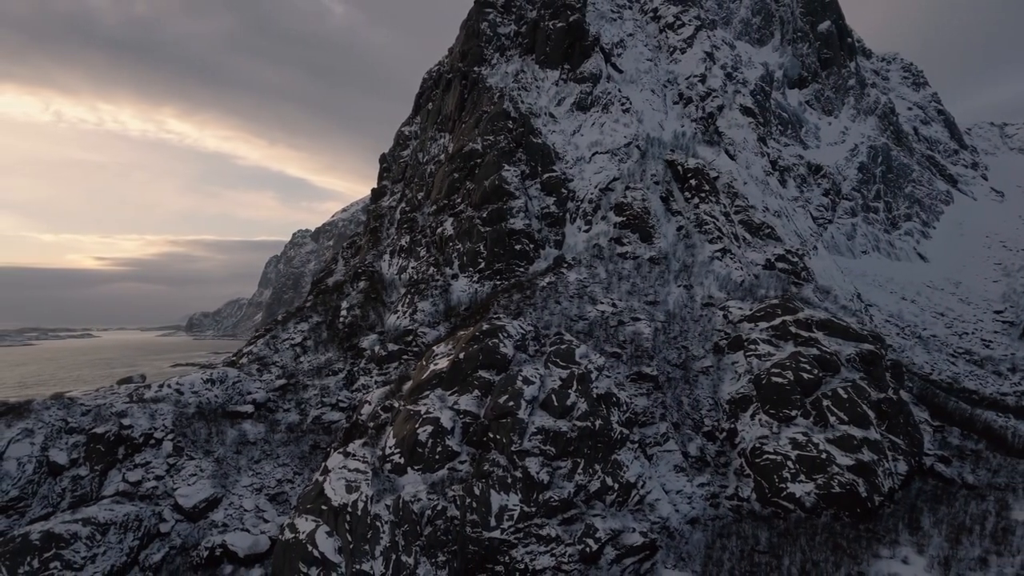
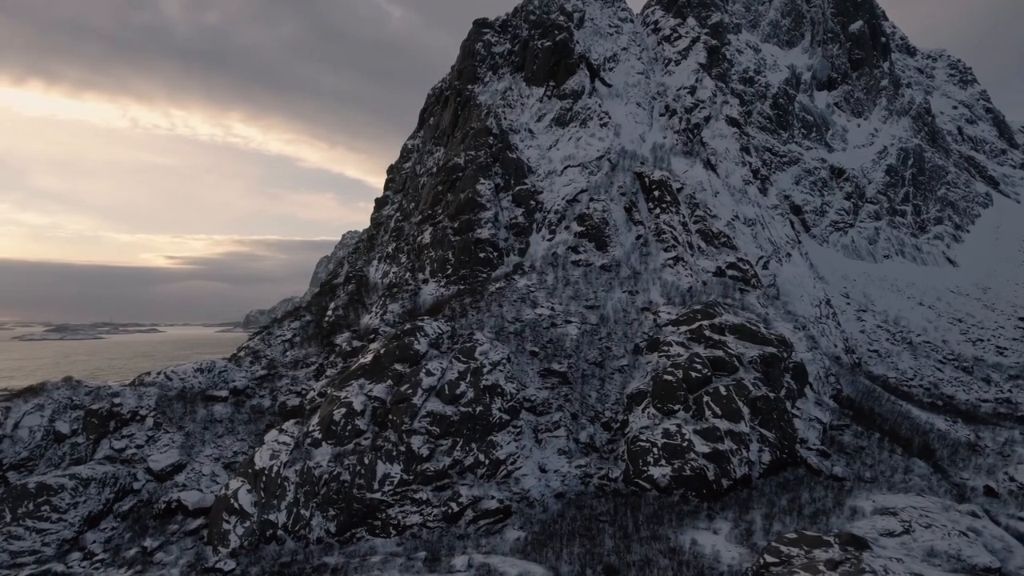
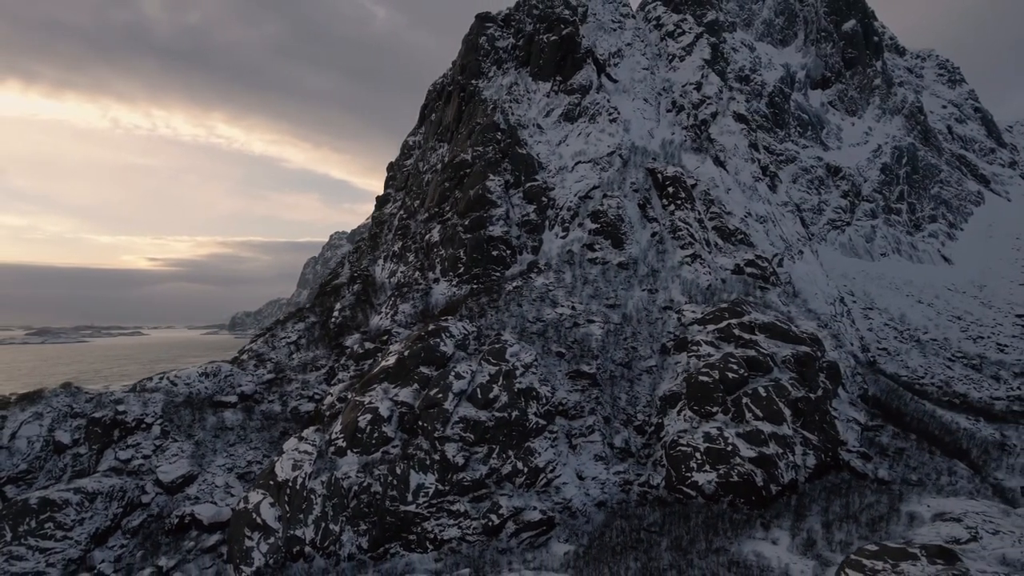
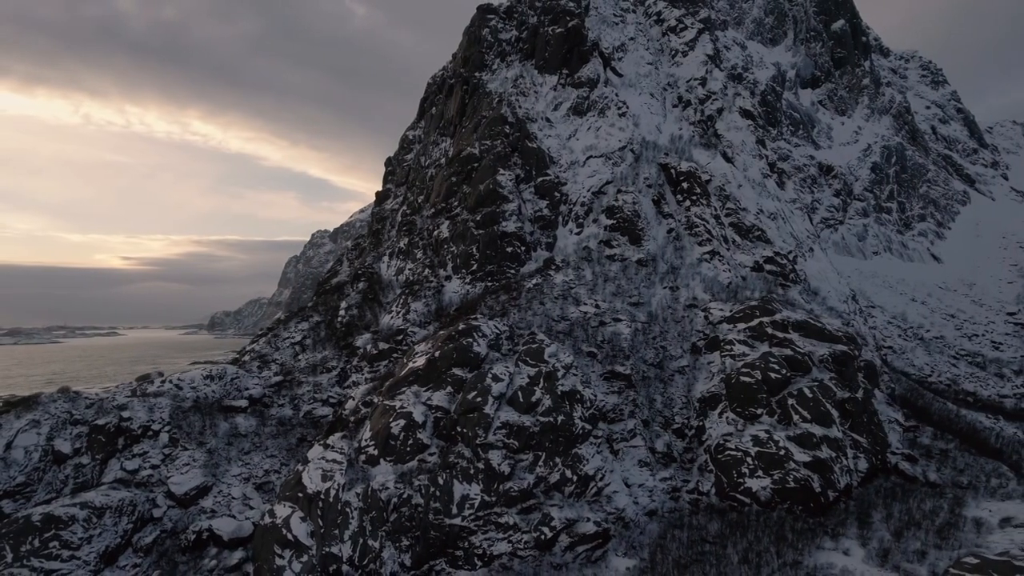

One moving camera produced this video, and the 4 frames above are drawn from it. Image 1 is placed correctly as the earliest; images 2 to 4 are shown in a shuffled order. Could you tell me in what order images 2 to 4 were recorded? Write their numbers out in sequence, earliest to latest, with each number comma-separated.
4, 3, 2
